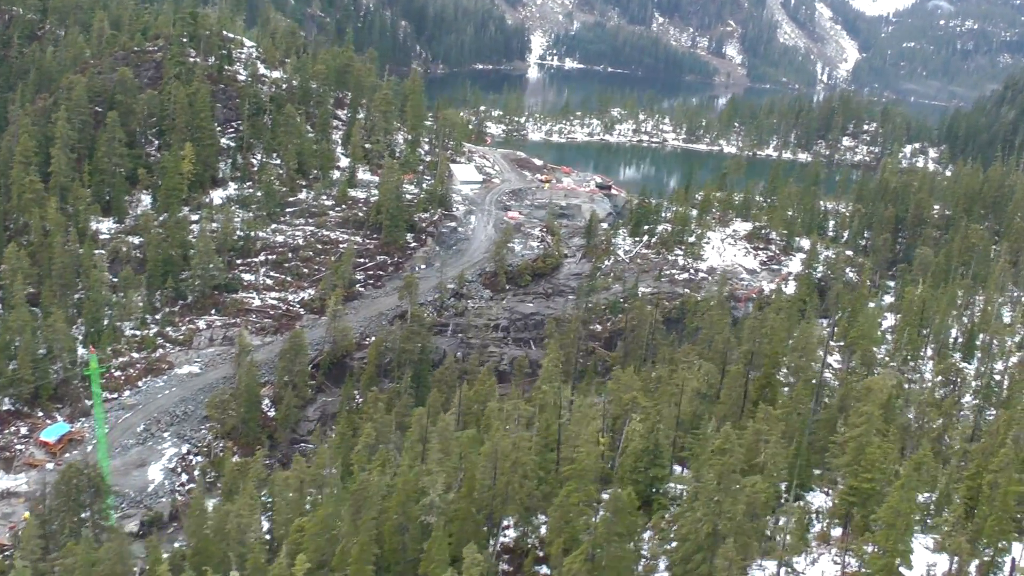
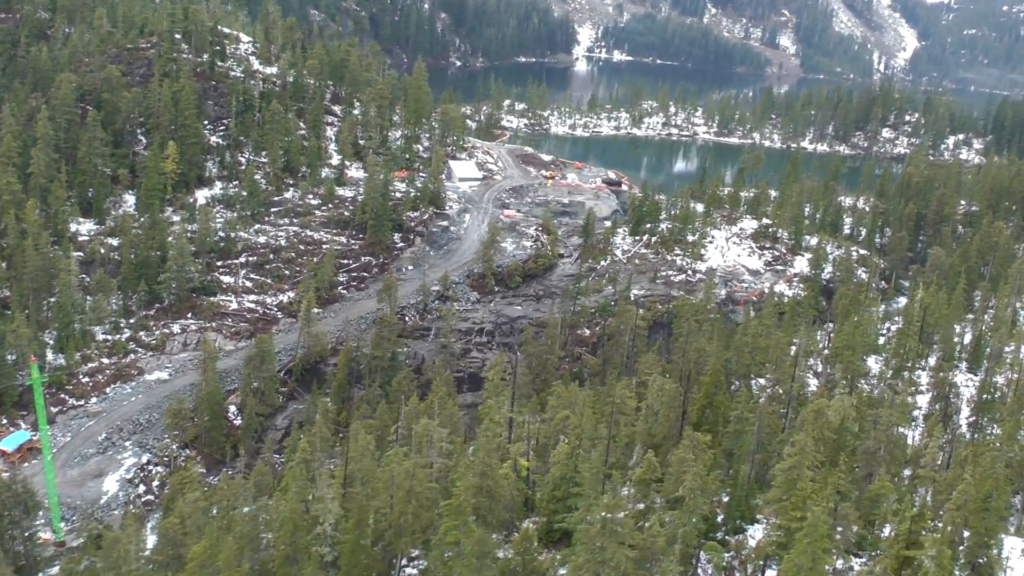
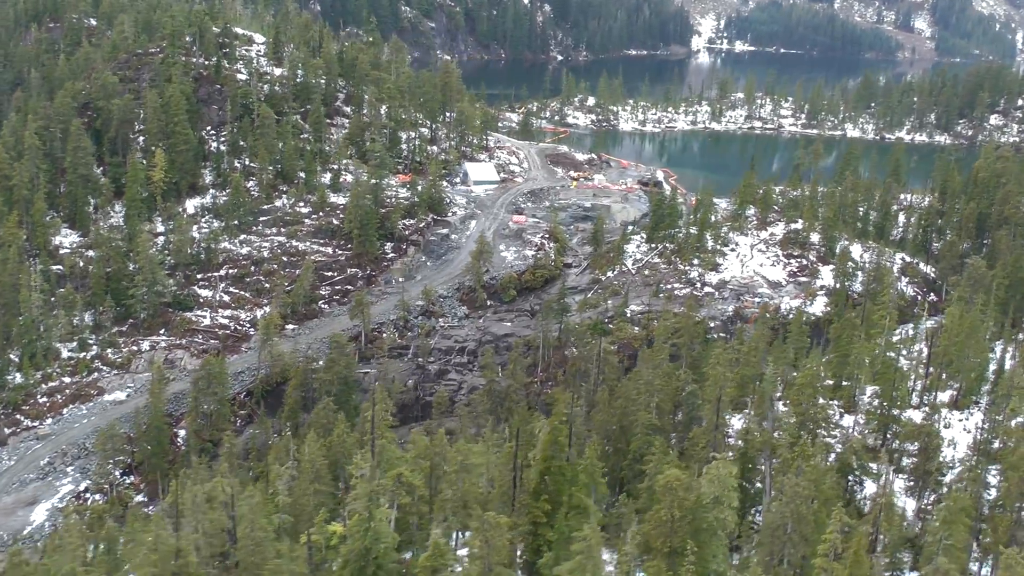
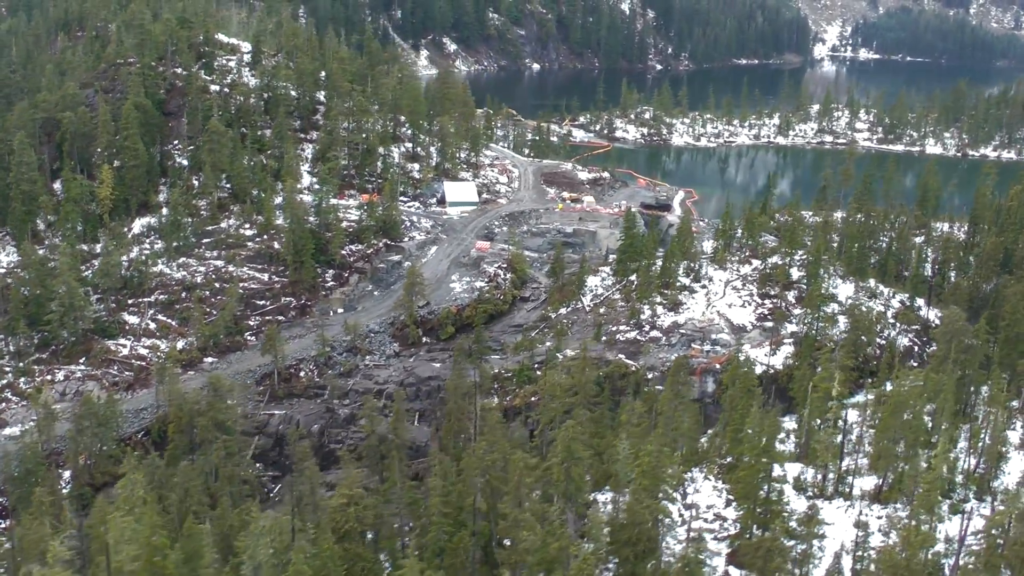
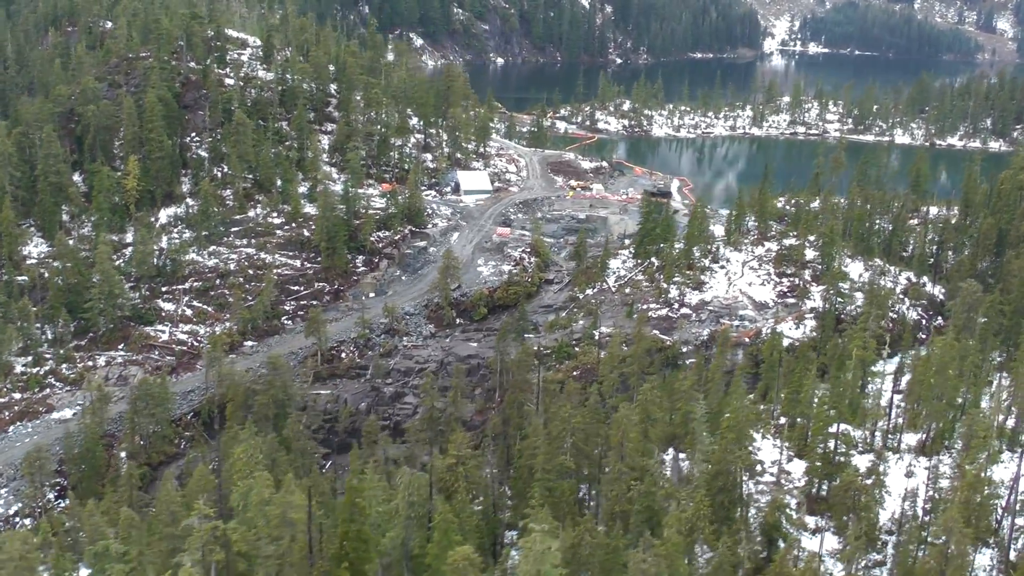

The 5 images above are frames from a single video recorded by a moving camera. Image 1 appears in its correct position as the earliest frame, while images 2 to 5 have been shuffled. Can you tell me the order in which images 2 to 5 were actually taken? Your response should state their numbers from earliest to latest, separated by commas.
2, 3, 5, 4
